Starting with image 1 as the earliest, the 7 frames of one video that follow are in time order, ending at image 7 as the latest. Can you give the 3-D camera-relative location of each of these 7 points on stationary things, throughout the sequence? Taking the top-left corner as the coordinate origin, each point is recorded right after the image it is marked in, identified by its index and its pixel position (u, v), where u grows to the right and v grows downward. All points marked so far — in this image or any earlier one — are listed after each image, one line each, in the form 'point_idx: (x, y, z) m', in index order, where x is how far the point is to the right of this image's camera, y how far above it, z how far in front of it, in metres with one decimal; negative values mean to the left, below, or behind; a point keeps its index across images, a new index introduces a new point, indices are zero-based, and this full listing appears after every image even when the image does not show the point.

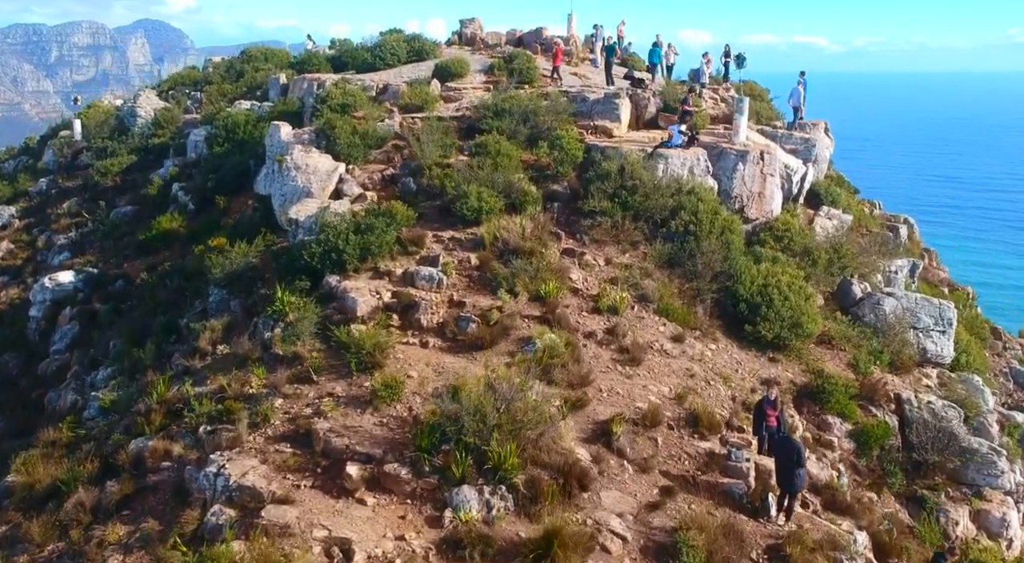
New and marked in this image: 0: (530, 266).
0: (+0.4, +0.3, +19.9) m
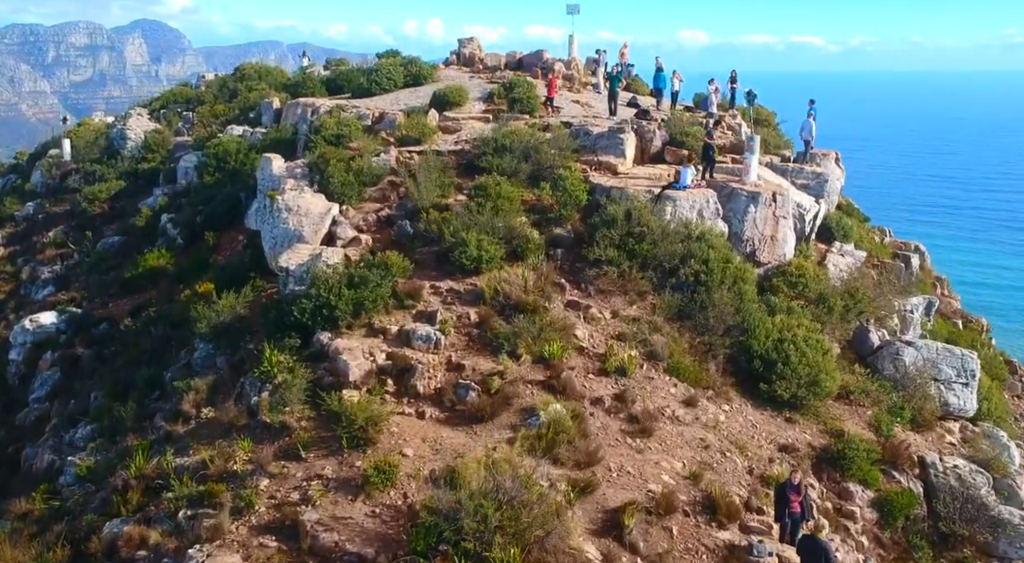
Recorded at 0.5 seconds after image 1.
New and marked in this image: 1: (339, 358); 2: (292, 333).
0: (+0.4, -0.8, +18.8) m
1: (-3.1, -1.4, +18.0) m
2: (-4.3, -1.0, +19.4) m
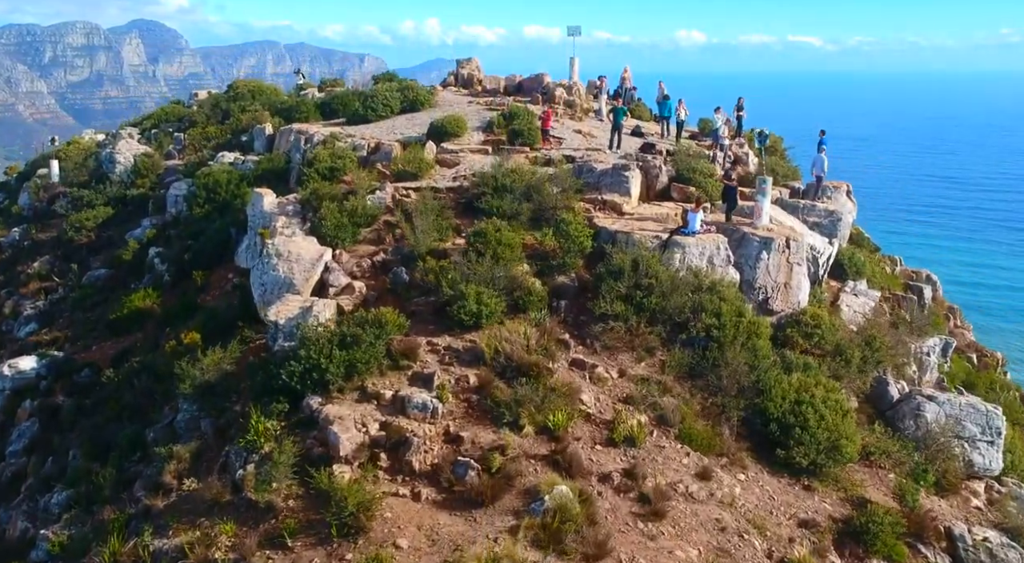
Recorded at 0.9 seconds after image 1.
0: (+0.5, -2.0, +17.7) m
1: (-3.1, -2.5, +16.9) m
2: (-4.2, -2.1, +18.3) m
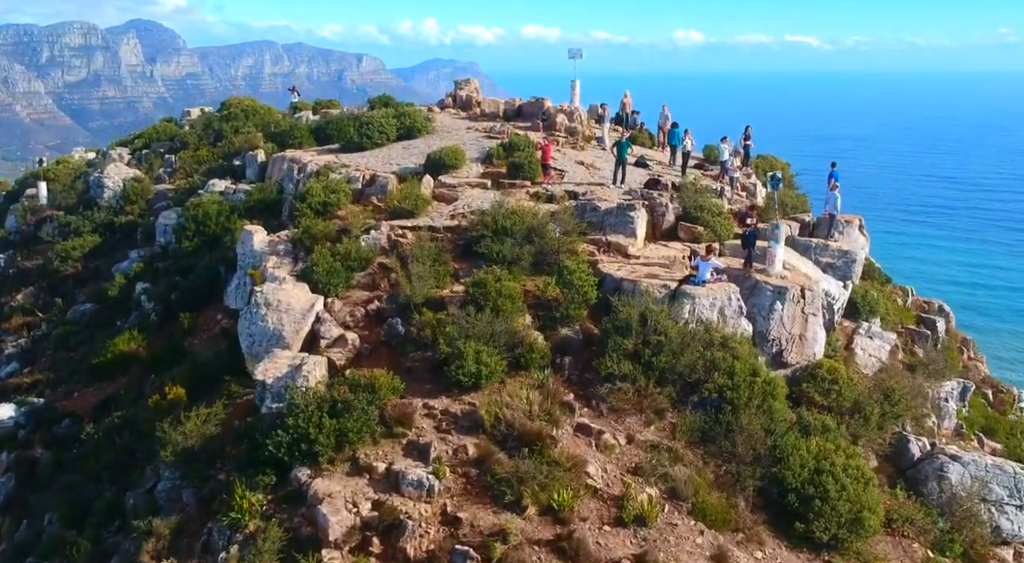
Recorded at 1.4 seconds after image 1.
0: (+0.5, -3.0, +16.6) m
1: (-3.0, -3.6, +15.8) m
2: (-4.2, -3.2, +17.1) m
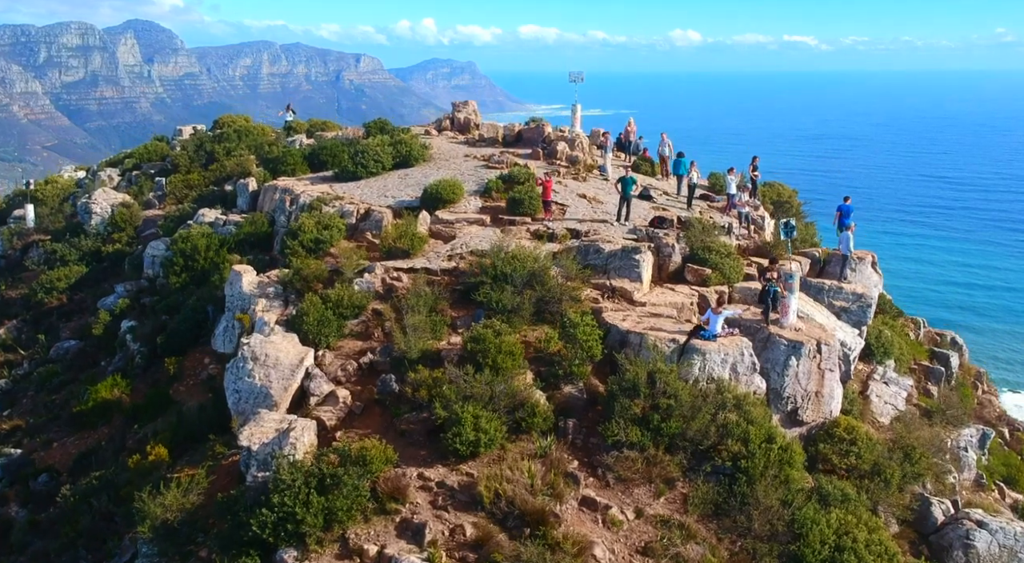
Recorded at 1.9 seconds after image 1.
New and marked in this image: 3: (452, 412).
0: (+0.5, -4.1, +15.4) m
1: (-3.0, -4.7, +14.6) m
2: (-4.2, -4.3, +16.0) m
3: (-1.1, -2.4, +18.2) m
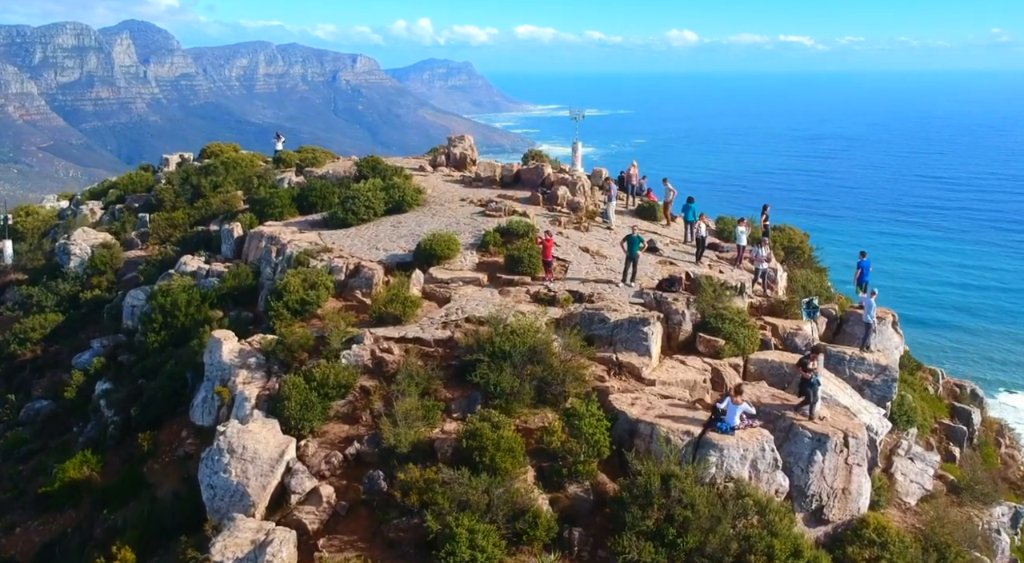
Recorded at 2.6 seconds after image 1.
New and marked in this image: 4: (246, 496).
0: (+0.5, -5.8, +13.8) m
1: (-3.0, -6.3, +12.9) m
2: (-4.2, -5.9, +14.3) m
3: (-1.1, -4.0, +16.5) m
4: (-4.9, -3.9, +18.4) m
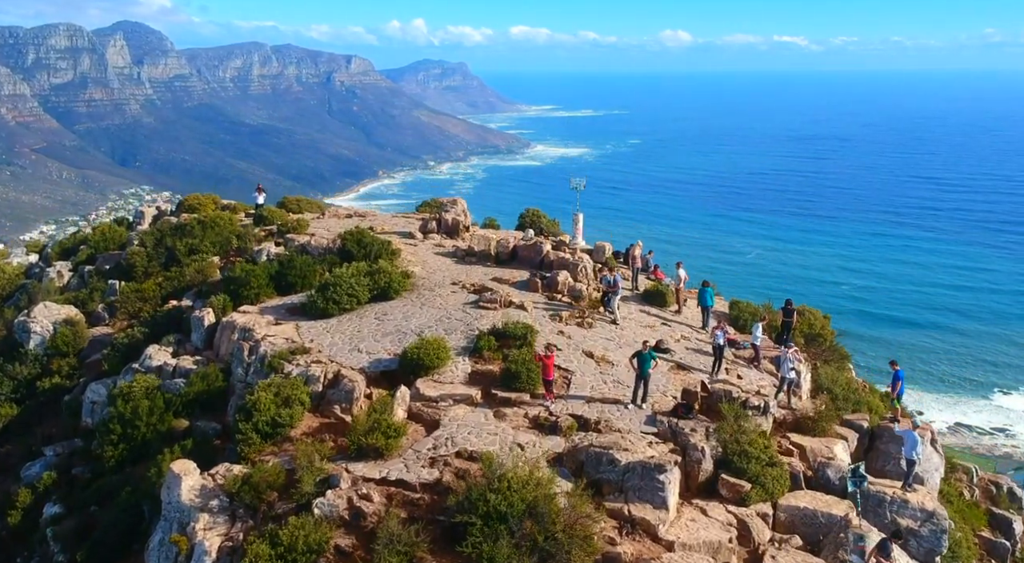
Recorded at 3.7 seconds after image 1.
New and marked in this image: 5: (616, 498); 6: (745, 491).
0: (+0.5, -8.5, +11.0) m
1: (-3.0, -9.0, +10.2) m
2: (-4.2, -8.6, +11.5) m
3: (-1.1, -6.7, +13.7) m
4: (-4.9, -6.7, +15.6) m
5: (+2.0, -4.2, +19.2) m
6: (+4.6, -4.1, +20.0) m
